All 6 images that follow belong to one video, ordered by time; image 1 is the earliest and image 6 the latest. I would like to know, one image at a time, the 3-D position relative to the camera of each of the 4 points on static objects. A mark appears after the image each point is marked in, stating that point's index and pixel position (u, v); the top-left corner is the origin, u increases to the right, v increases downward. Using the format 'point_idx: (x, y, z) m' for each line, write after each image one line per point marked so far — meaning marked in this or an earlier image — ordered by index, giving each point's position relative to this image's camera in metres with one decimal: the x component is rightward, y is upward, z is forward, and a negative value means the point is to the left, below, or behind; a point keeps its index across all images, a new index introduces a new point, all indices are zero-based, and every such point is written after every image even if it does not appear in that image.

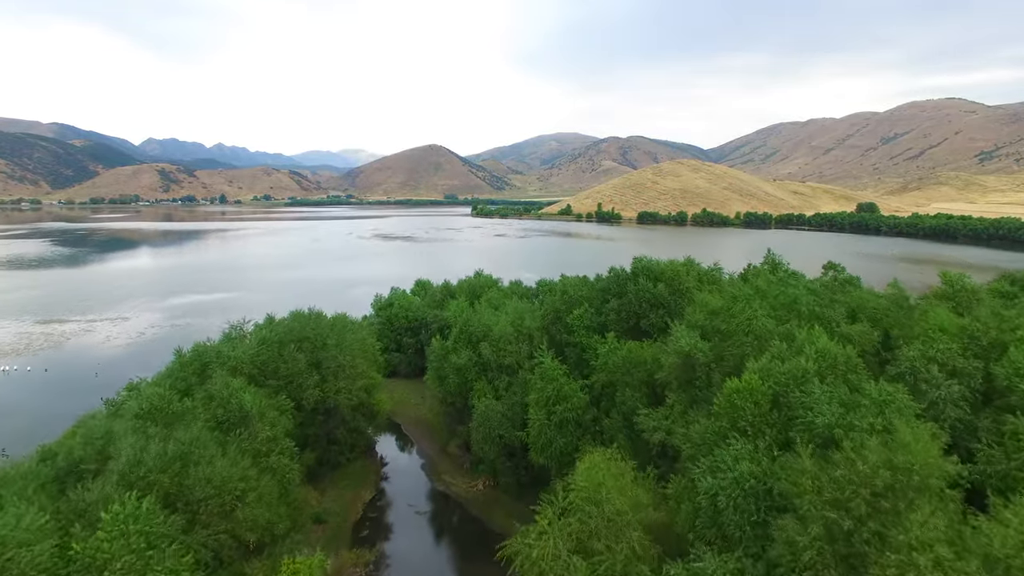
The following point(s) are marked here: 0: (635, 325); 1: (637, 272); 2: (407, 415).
0: (+3.1, -0.9, +13.0) m
1: (+3.4, +0.4, +13.9) m
2: (-3.8, -4.6, +18.7) m
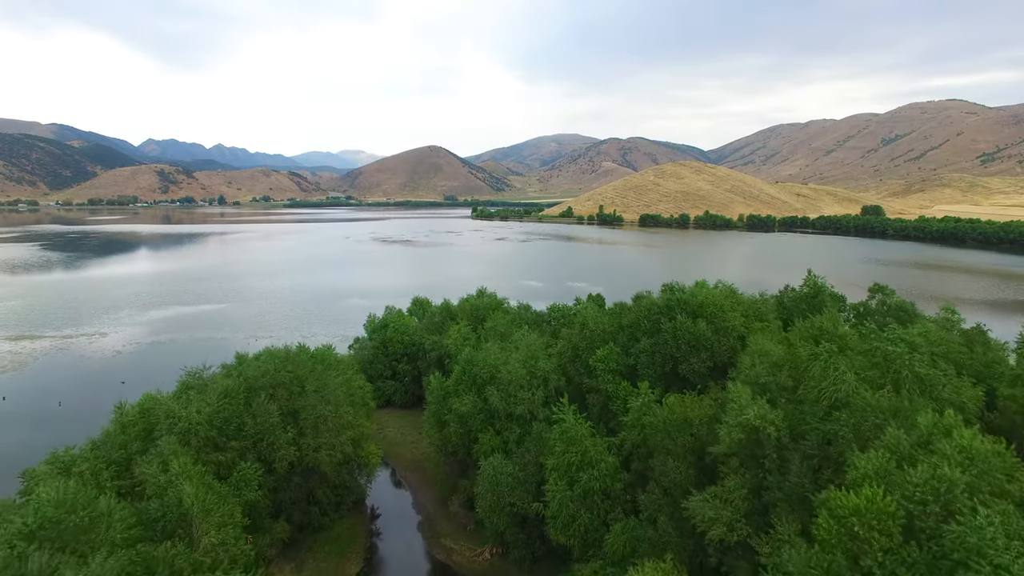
0: (+3.3, -1.7, +10.9) m
1: (+3.7, -0.4, +11.8) m
2: (-3.5, -5.4, +16.6) m
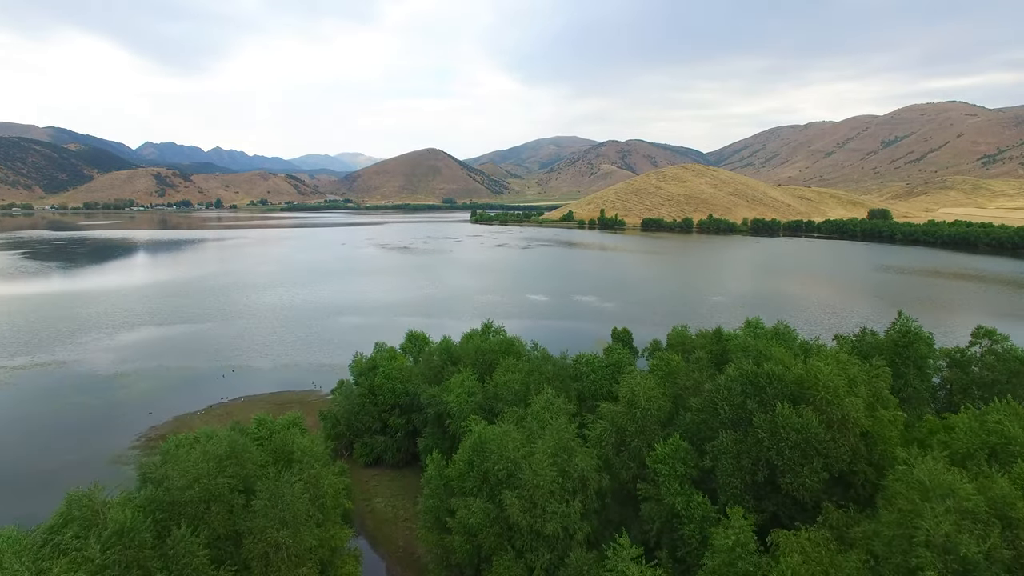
0: (+3.8, -2.9, +7.7) m
1: (+4.1, -1.5, +8.6) m
2: (-3.1, -6.6, +13.3) m
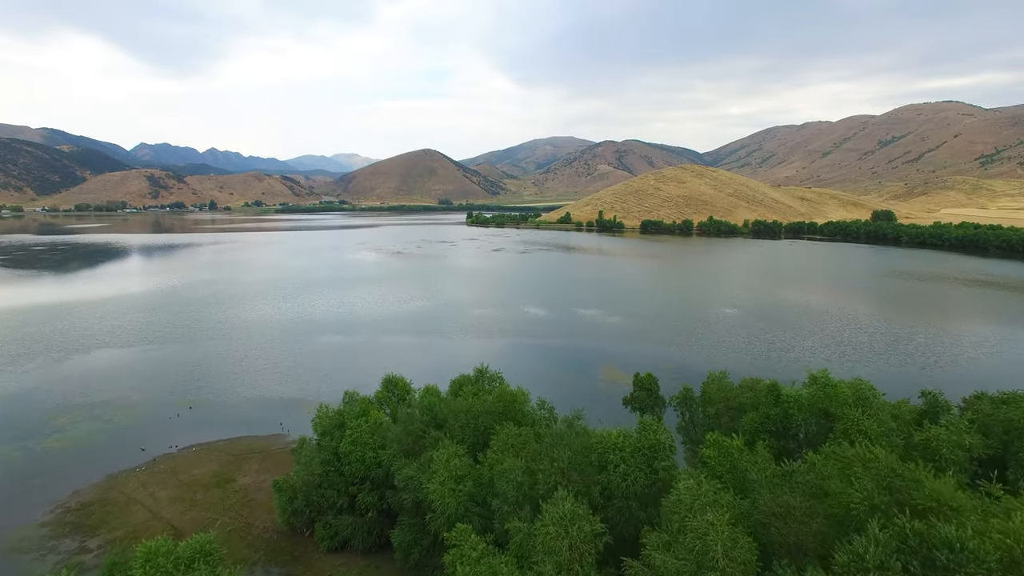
0: (+3.8, -3.9, +4.3) m
1: (+4.2, -2.6, +5.2) m
2: (-3.1, -7.6, +9.9) m
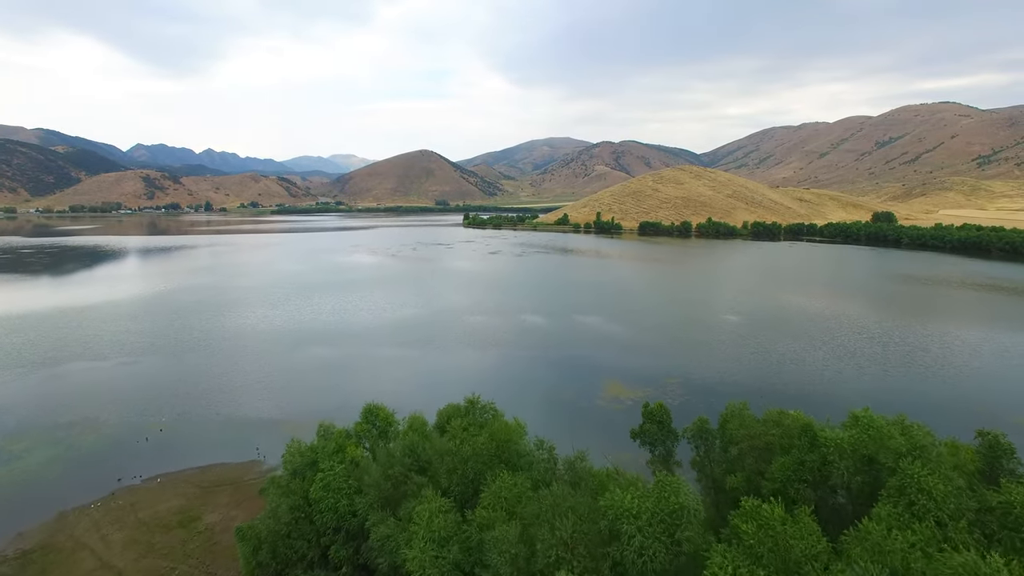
0: (+3.7, -4.4, +2.7) m
1: (+4.1, -3.1, +3.5) m
2: (-3.2, -8.2, +8.2) m
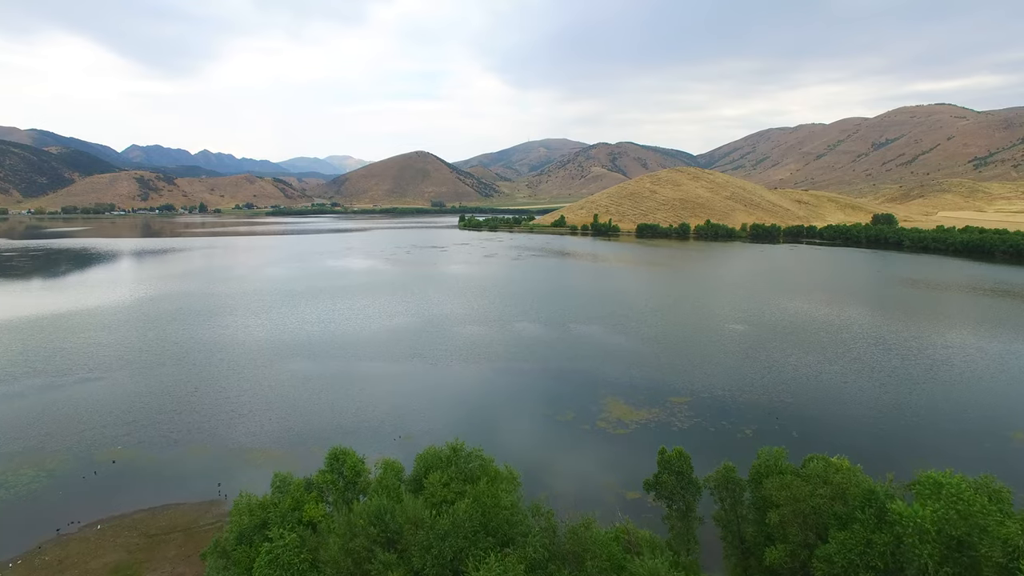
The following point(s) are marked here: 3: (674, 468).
0: (+3.6, -5.0, +0.5) m
1: (+3.9, -3.6, +1.4) m
2: (-3.3, -8.7, +6.0) m
3: (+3.7, -4.0, +11.7) m
